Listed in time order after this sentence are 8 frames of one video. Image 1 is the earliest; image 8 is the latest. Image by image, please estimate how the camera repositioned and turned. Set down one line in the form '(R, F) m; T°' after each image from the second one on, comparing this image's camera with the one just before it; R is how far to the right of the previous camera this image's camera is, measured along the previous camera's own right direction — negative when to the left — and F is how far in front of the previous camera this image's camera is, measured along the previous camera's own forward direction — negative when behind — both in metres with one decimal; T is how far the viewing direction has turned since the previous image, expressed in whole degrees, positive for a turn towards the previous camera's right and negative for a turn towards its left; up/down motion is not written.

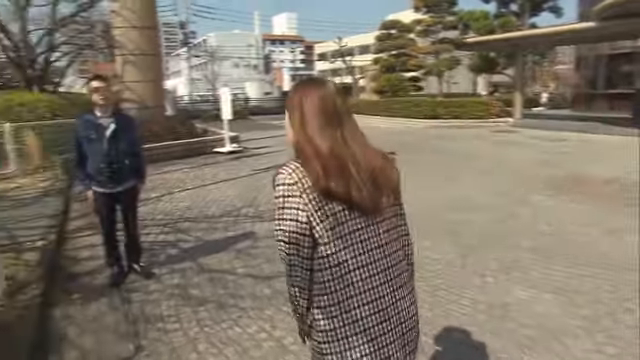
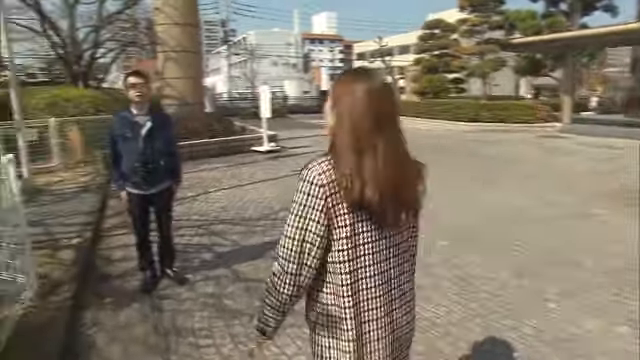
(-0.1, +0.3) m; -4°
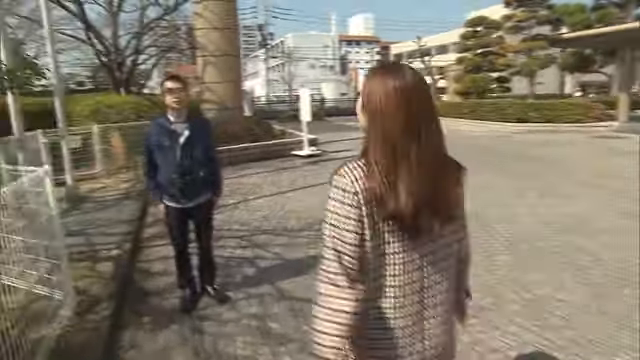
(-0.1, +0.3) m; -4°
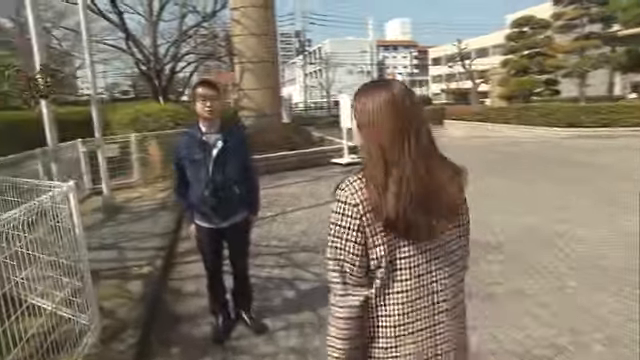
(-0.1, +0.4) m; -4°
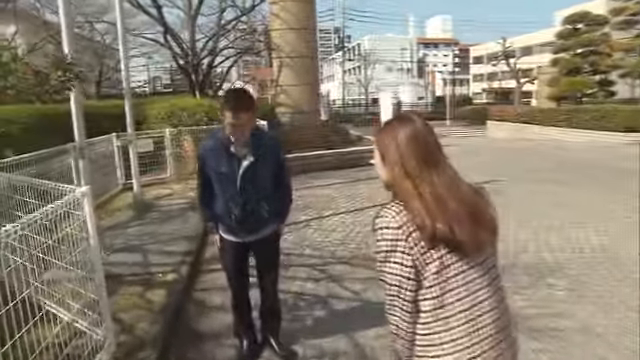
(0.0, +0.4) m; -4°
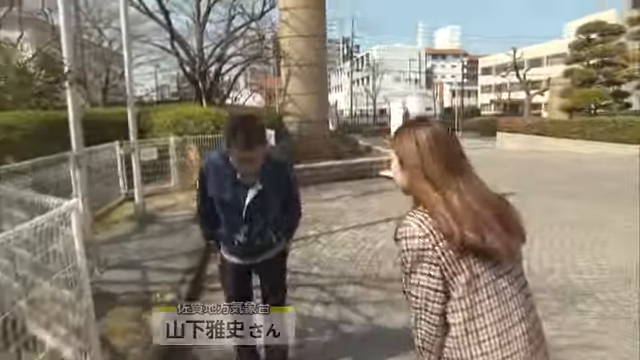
(0.0, +0.3) m; -1°
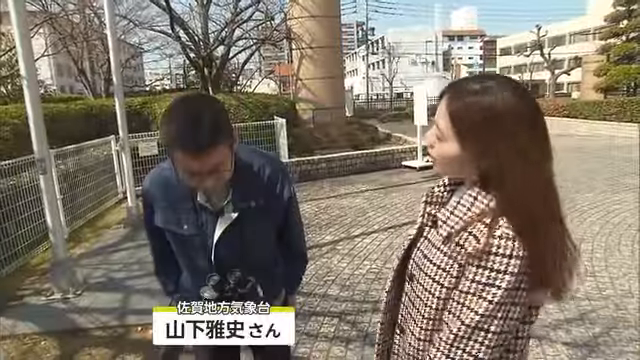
(0.0, +0.9) m; -2°
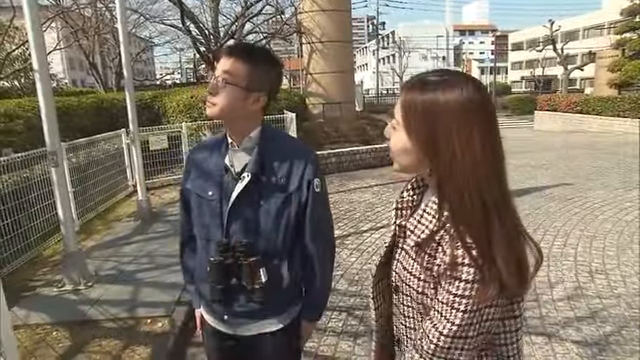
(0.0, 0.0) m; -1°
